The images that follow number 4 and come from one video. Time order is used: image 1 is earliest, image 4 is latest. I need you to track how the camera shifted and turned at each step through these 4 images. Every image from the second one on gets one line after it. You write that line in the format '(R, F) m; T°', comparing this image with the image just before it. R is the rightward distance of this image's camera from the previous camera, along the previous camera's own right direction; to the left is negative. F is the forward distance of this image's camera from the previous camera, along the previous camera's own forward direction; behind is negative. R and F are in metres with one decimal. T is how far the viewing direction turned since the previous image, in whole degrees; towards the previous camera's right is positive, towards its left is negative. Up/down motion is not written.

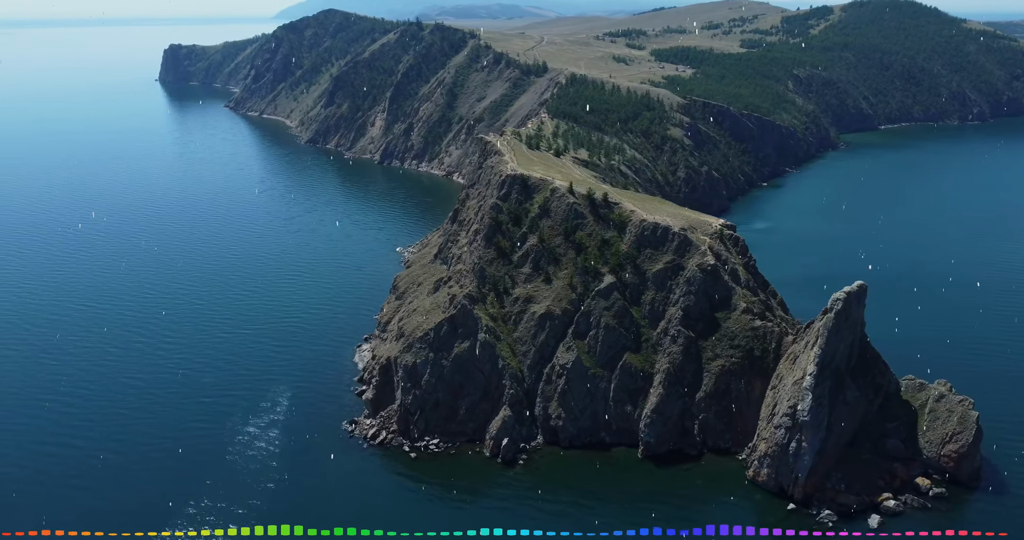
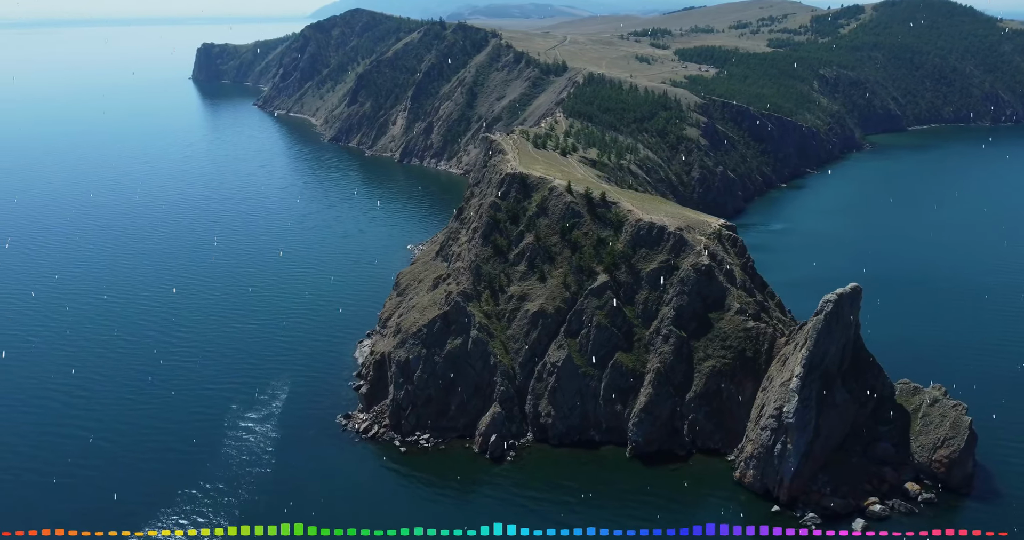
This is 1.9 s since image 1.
(+4.3, -0.5) m; -3°
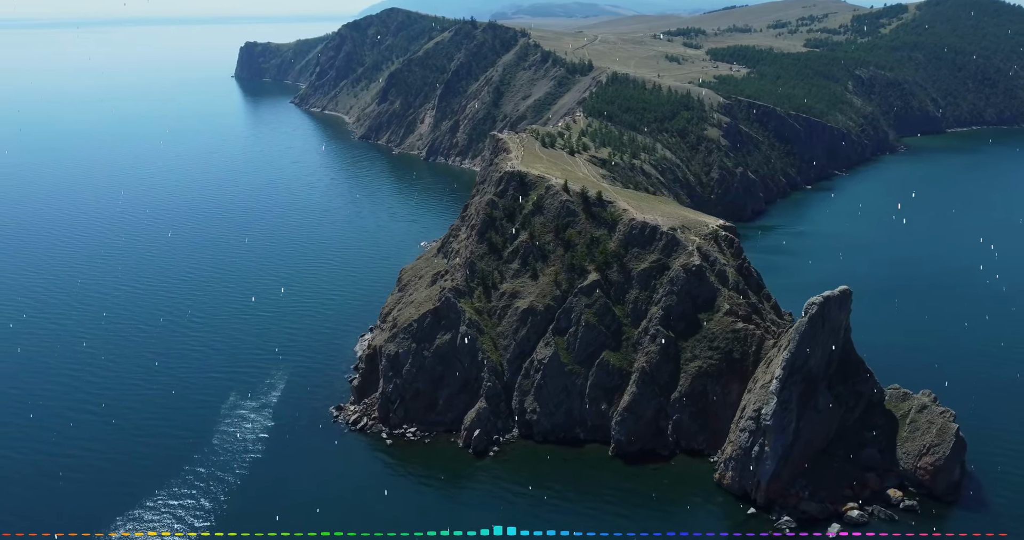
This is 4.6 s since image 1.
(+5.9, -0.6) m; -3°
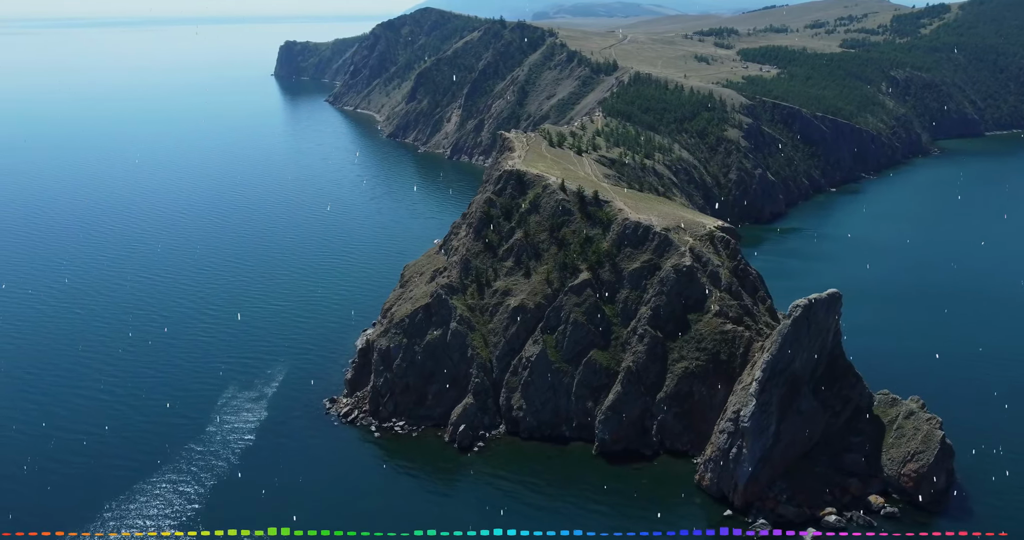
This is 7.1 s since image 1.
(+5.6, -0.5) m; -3°
